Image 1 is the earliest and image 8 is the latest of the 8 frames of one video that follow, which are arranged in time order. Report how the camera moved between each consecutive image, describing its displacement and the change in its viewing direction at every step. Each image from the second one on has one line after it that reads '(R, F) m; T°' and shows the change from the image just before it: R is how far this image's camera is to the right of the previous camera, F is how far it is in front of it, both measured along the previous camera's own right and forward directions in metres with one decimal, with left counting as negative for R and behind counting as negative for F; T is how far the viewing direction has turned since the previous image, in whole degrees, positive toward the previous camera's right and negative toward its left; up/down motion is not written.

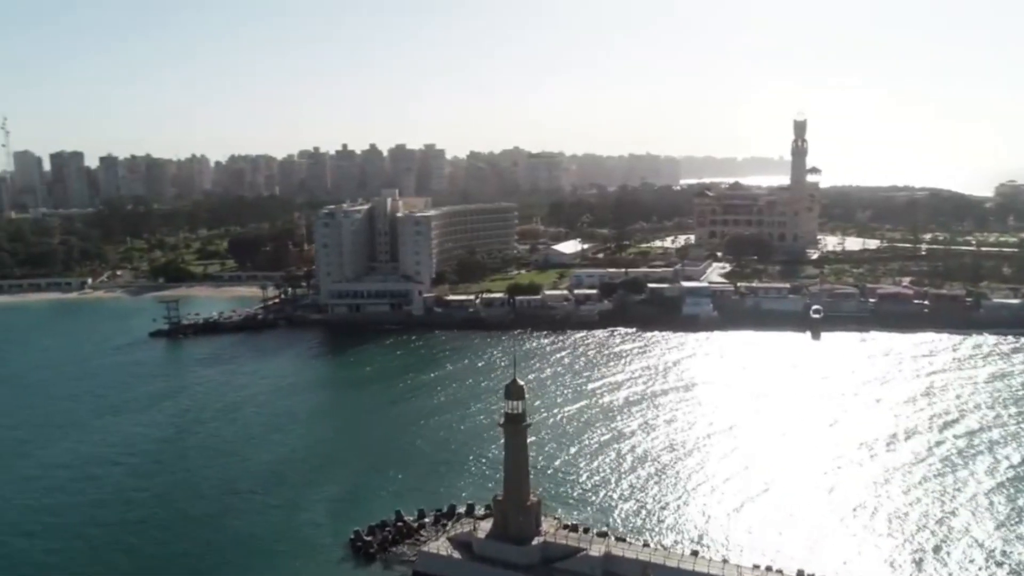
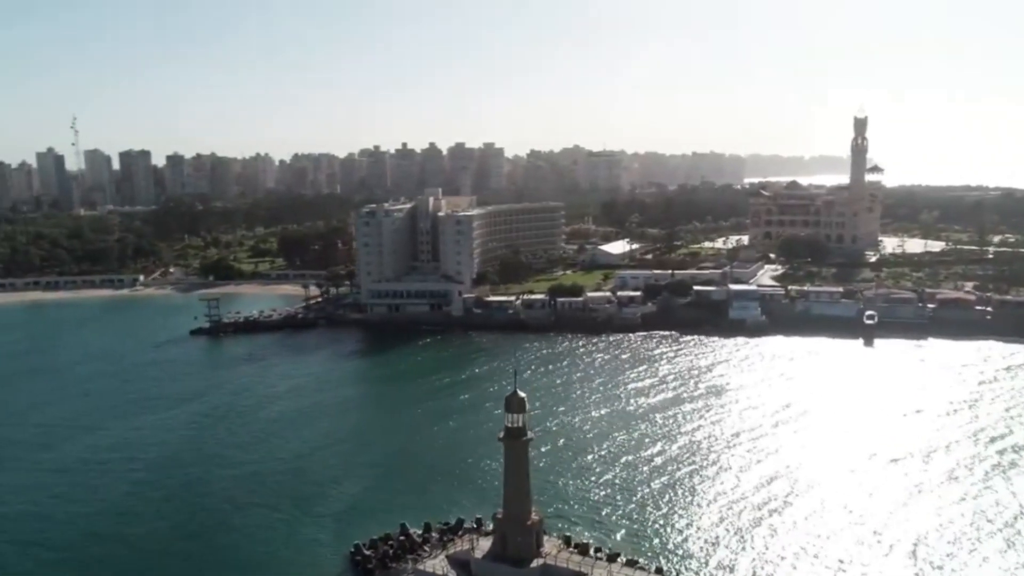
(+1.0, +1.0) m; -4°
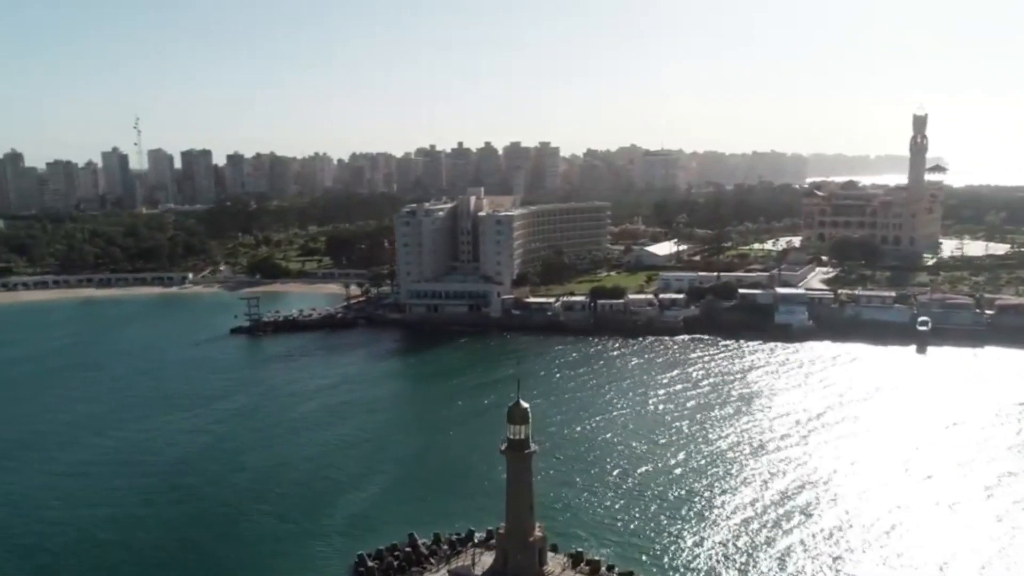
(+0.9, +0.7) m; -4°
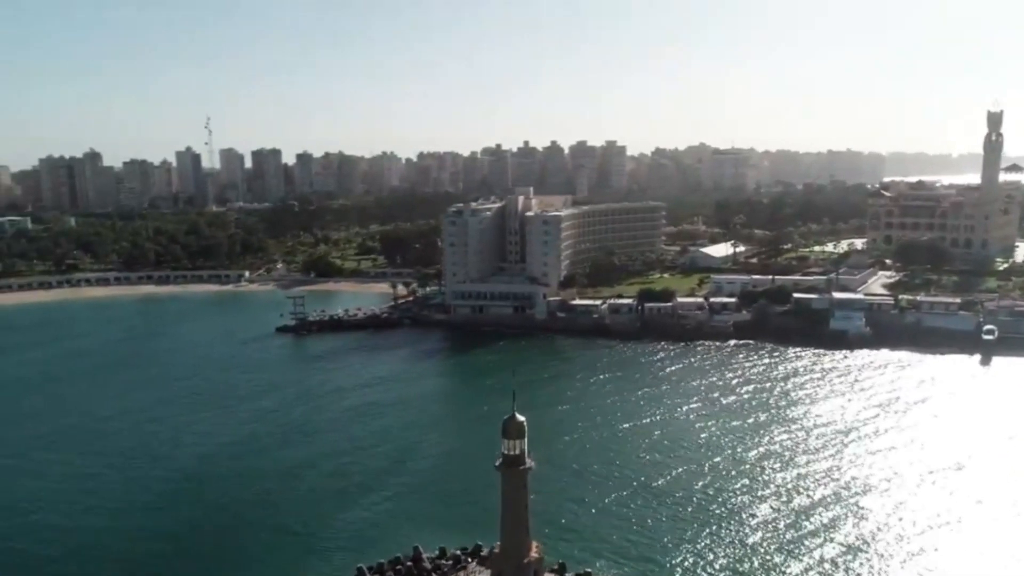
(+1.1, +0.8) m; -4°
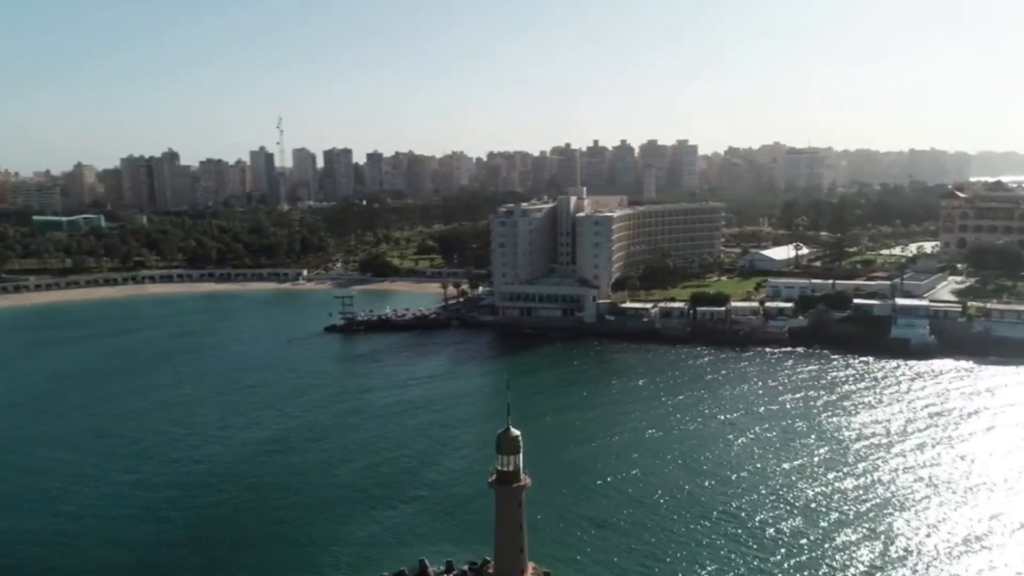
(+1.1, +0.8) m; -4°
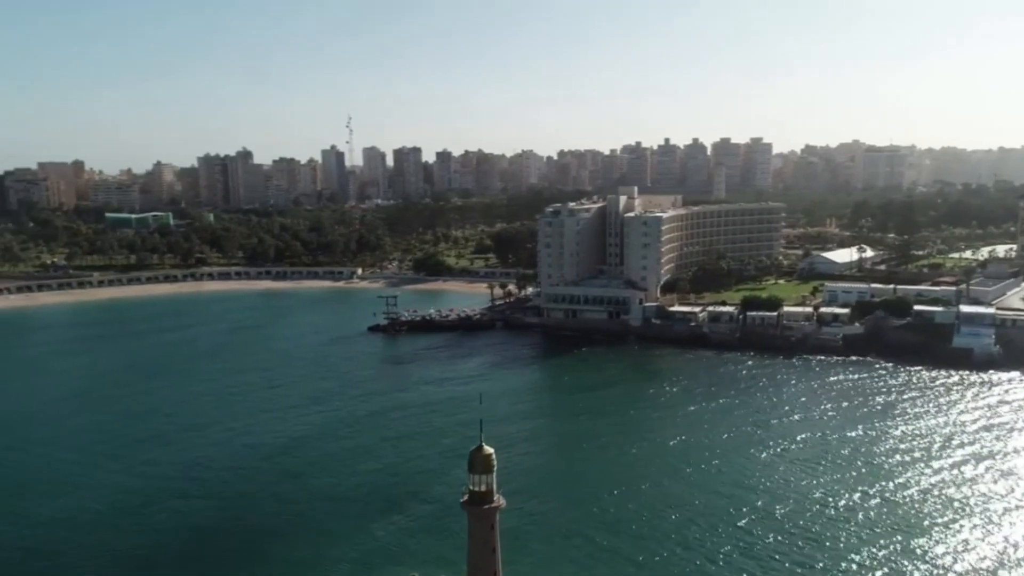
(+1.3, +0.9) m; -5°
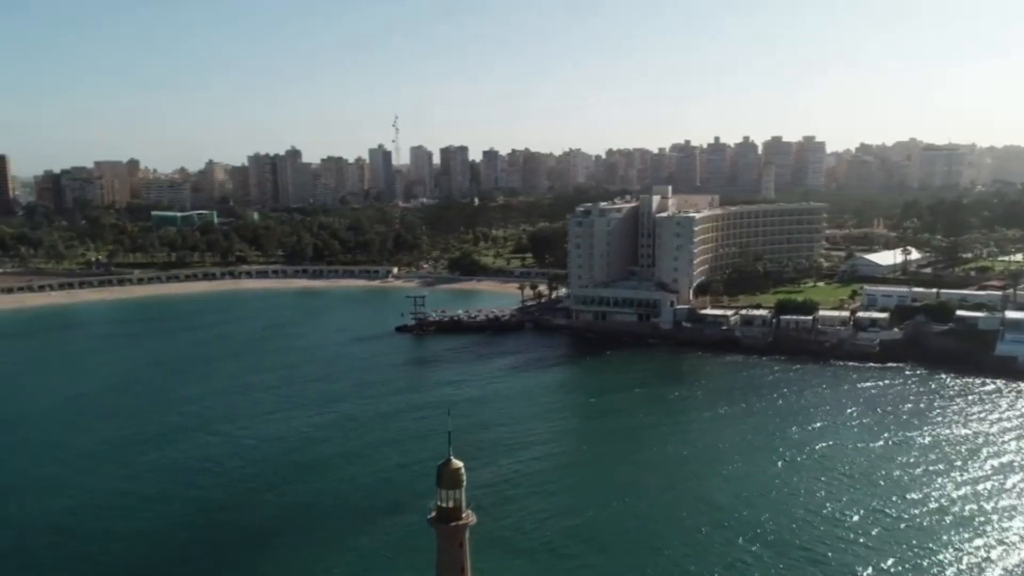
(+1.0, +0.6) m; -3°
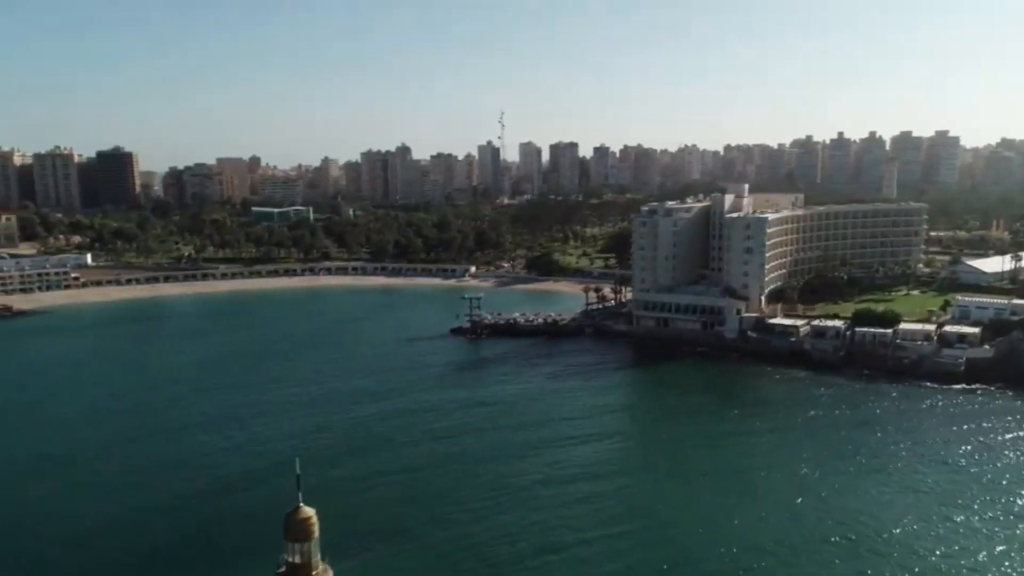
(+2.7, +2.0) m; -7°
